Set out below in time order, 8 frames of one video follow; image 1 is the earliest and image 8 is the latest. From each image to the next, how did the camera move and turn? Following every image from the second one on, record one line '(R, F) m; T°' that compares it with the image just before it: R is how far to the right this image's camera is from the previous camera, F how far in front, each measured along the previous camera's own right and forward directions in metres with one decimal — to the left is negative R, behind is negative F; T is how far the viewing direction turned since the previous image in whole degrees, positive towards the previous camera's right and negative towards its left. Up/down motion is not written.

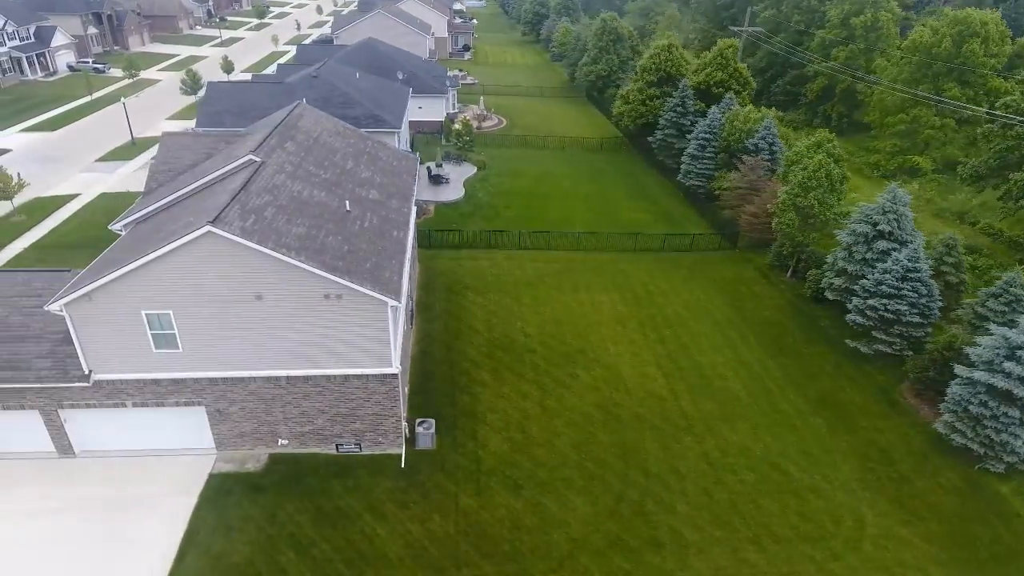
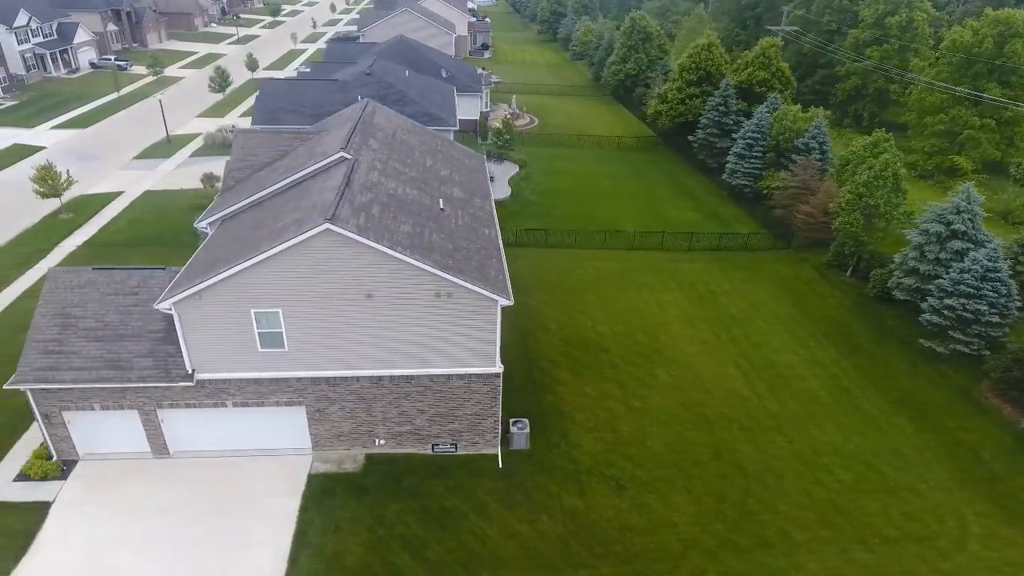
(-2.9, +0.1) m; +1°
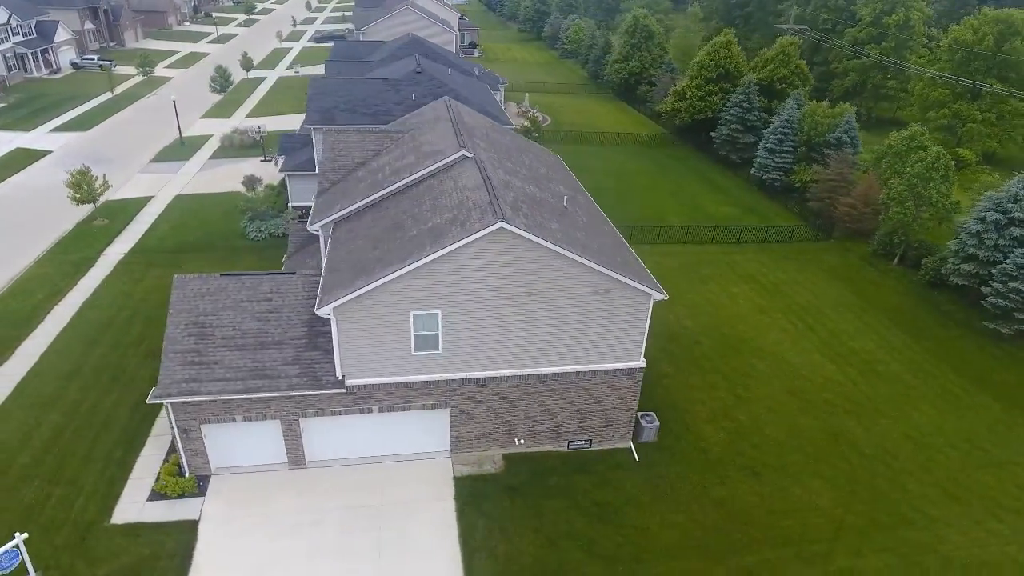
(-5.0, +0.2) m; +4°
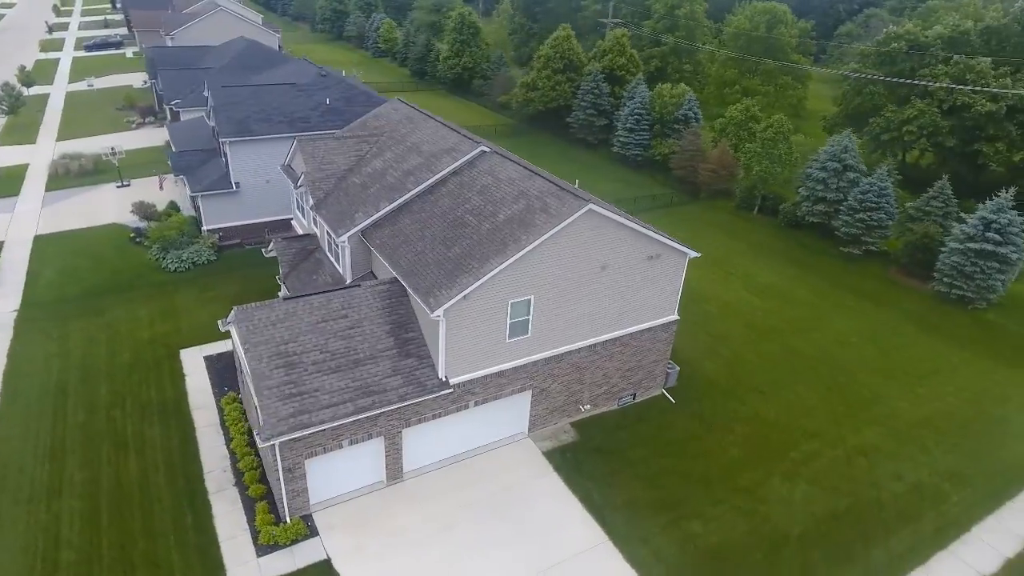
(-7.4, +0.2) m; +19°
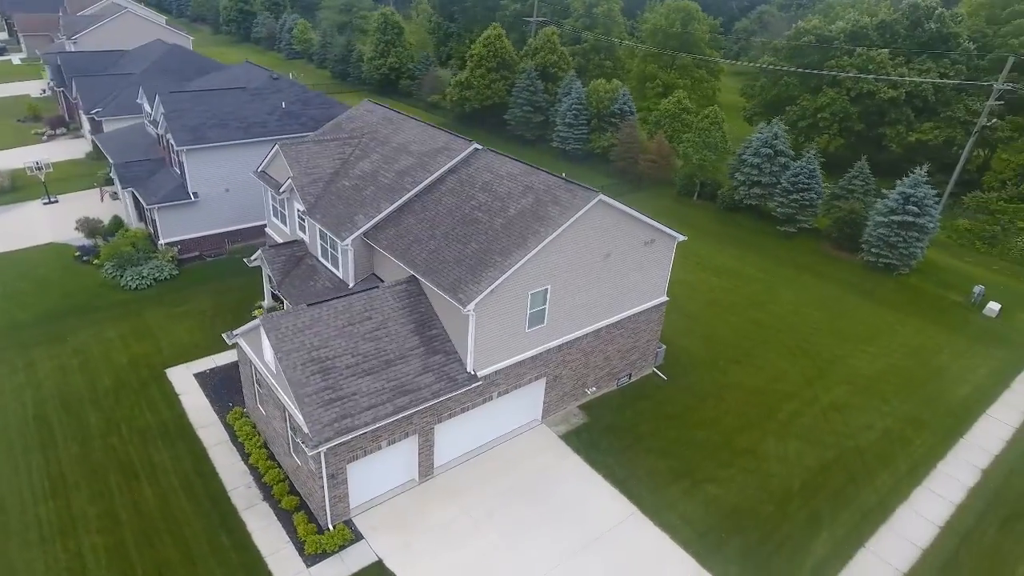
(-2.8, -0.3) m; +8°
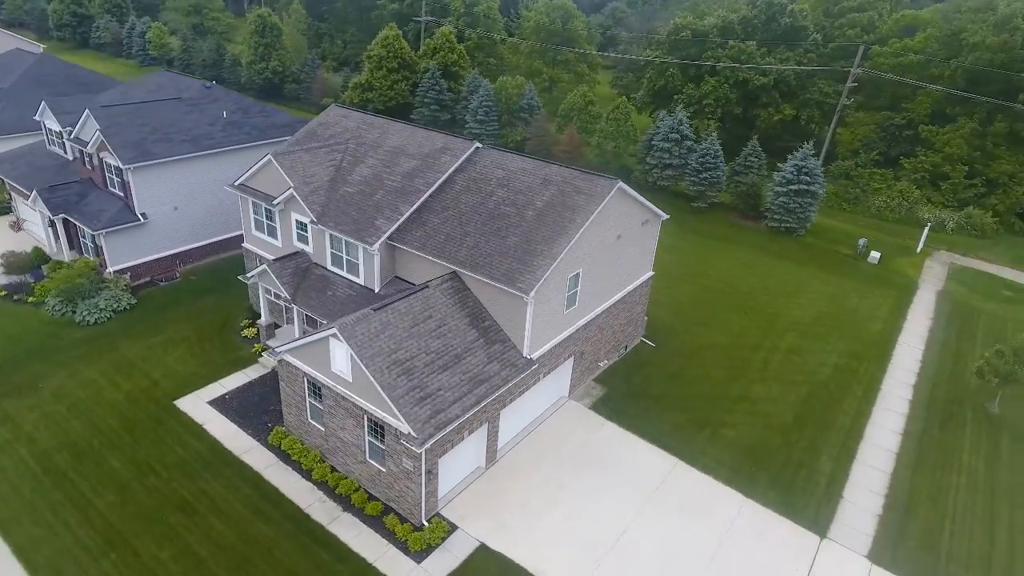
(-5.0, -0.5) m; +13°
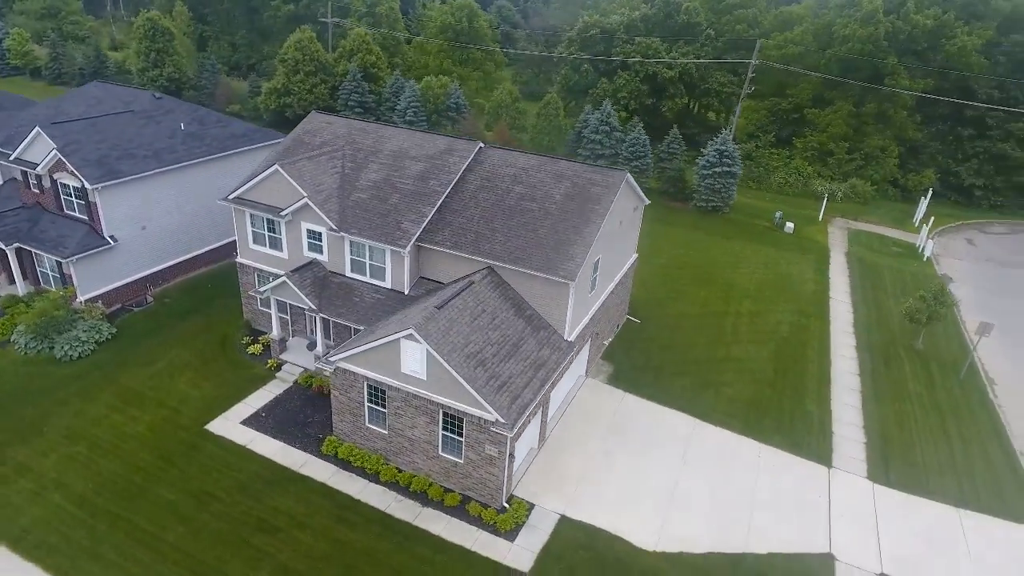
(-4.4, -0.6) m; +11°
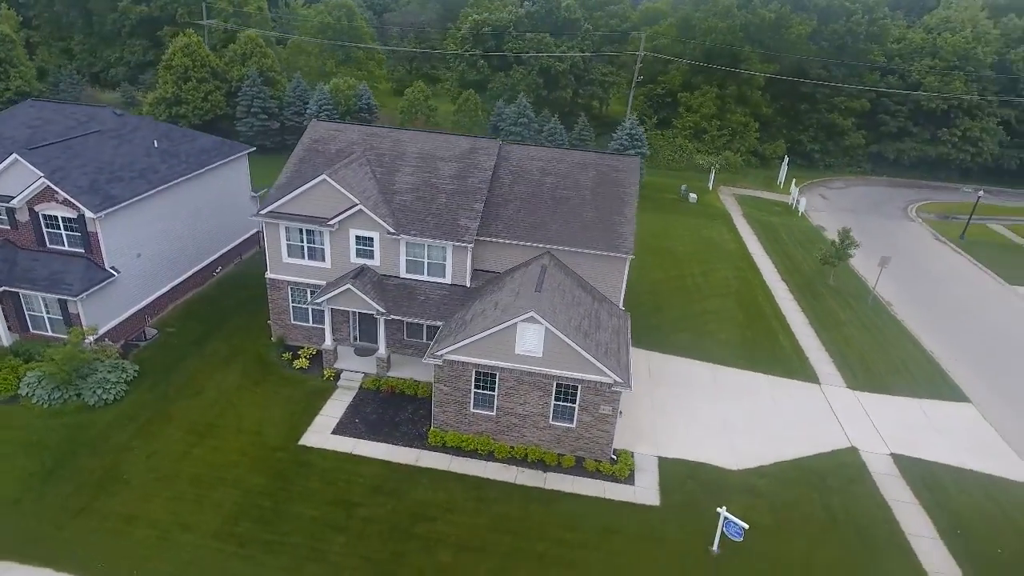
(-6.9, -0.8) m; +14°
